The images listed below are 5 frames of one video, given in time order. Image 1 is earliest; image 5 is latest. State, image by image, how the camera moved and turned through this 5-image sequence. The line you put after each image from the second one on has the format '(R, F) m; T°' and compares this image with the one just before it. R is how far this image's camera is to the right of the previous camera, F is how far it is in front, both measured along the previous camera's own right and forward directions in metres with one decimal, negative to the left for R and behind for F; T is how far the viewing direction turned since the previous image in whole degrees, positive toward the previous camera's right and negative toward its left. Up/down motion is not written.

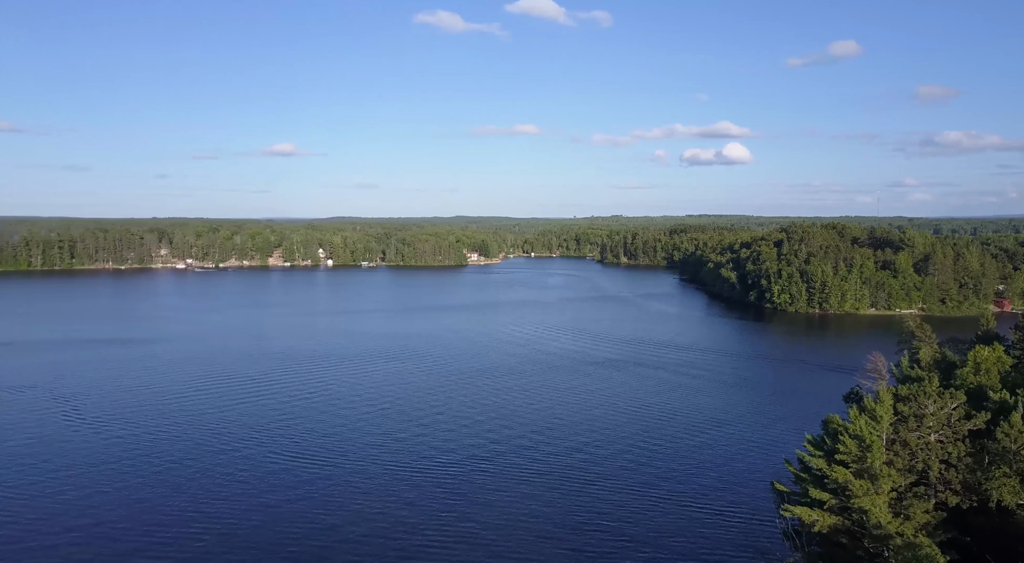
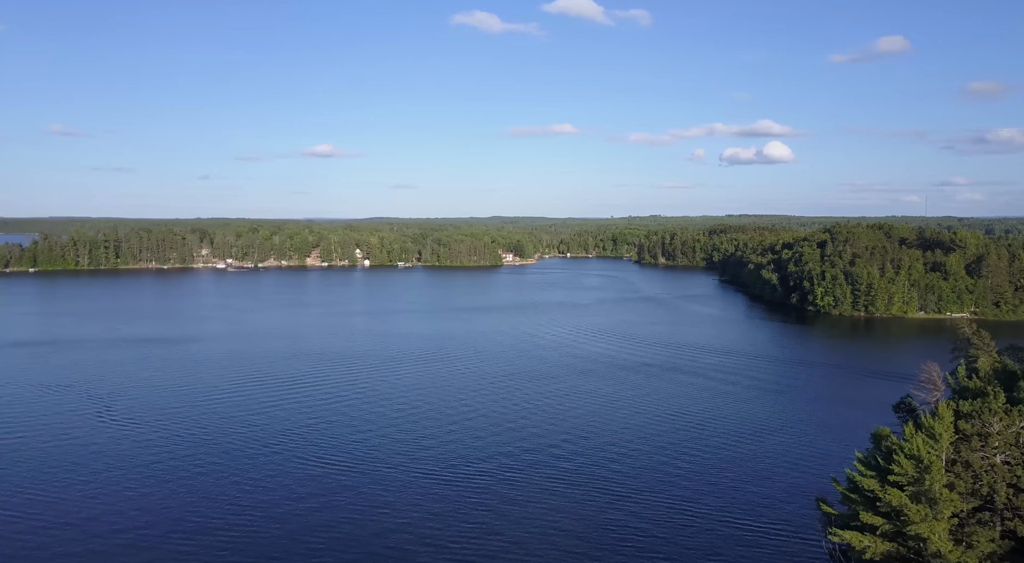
(+0.1, +0.4) m; -3°
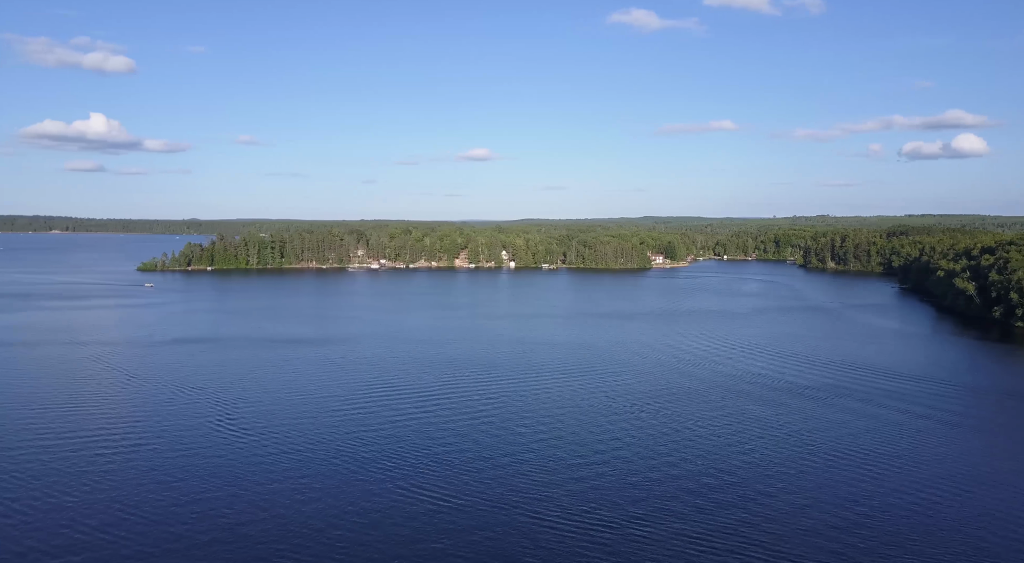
(+0.3, +2.6) m; -11°
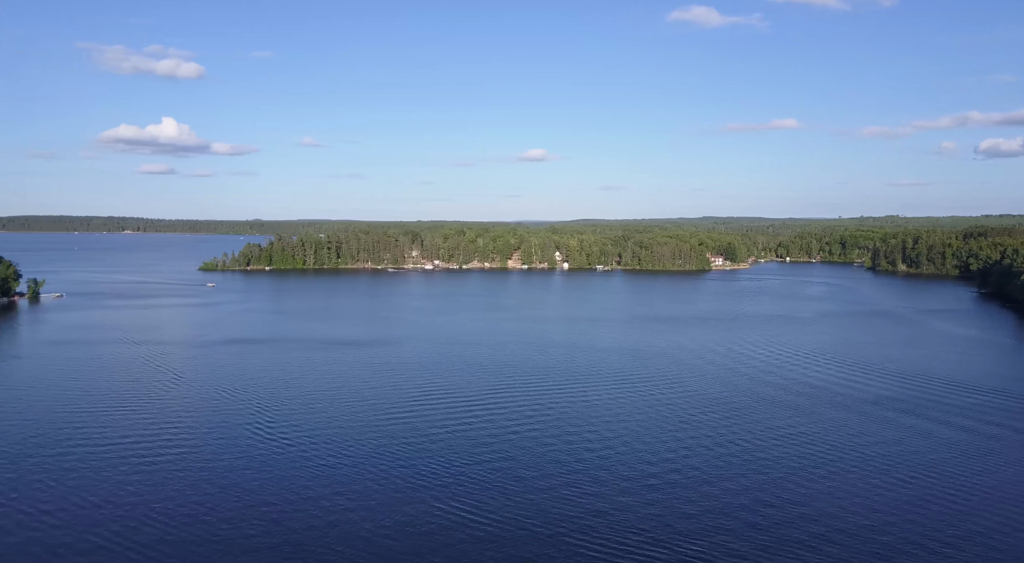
(+0.2, +1.2) m; -4°
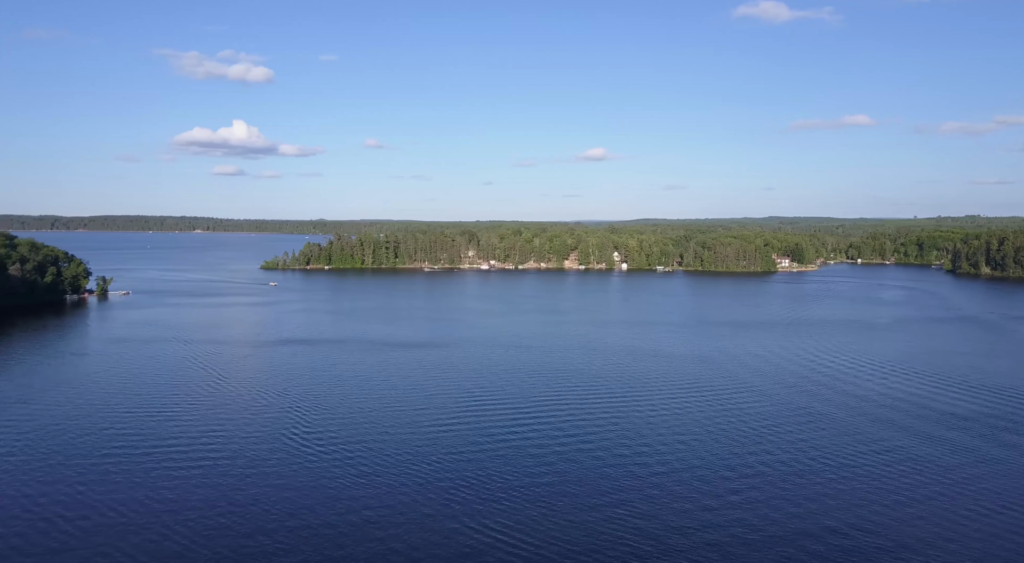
(+0.2, +1.5) m; -4°
